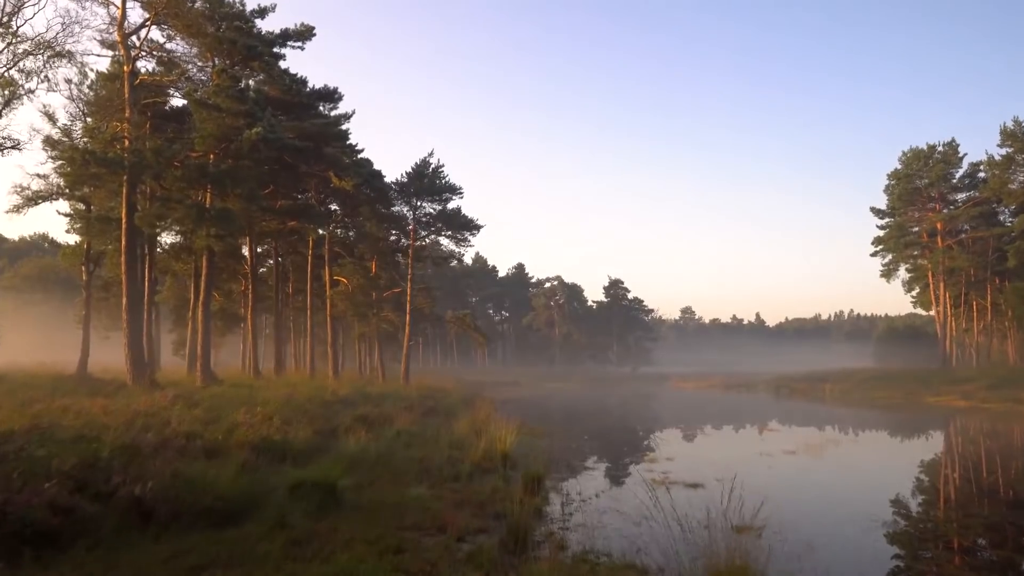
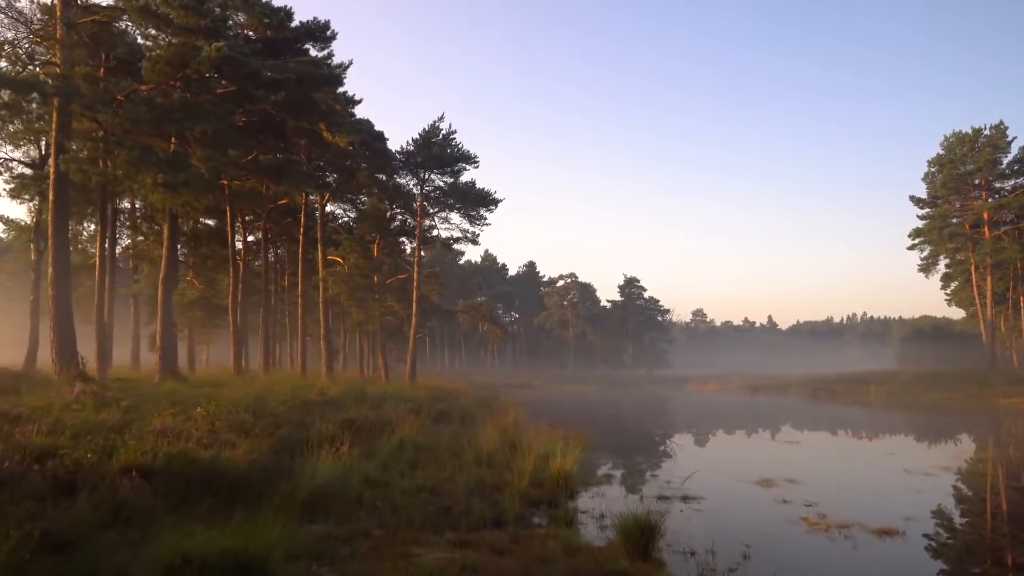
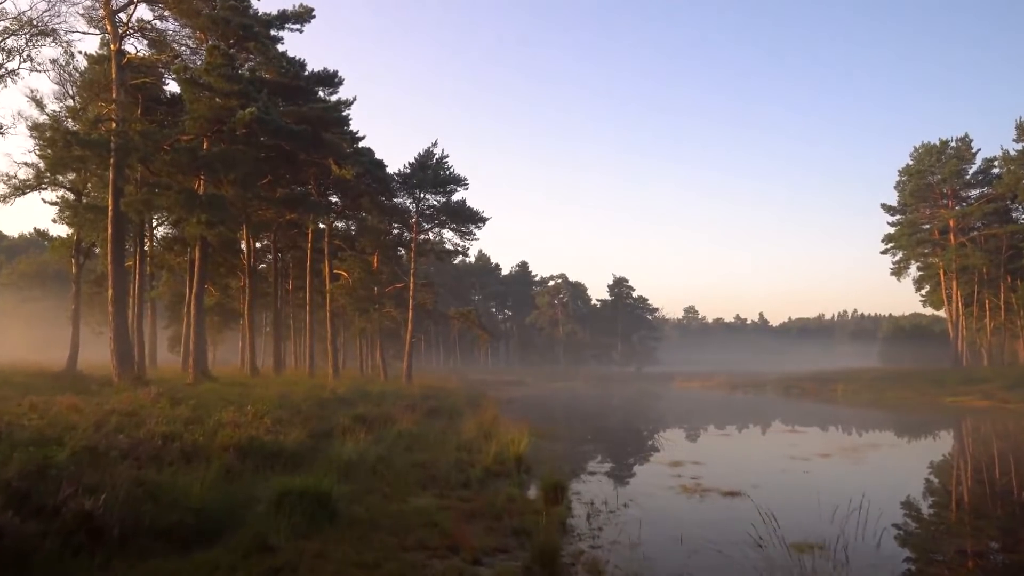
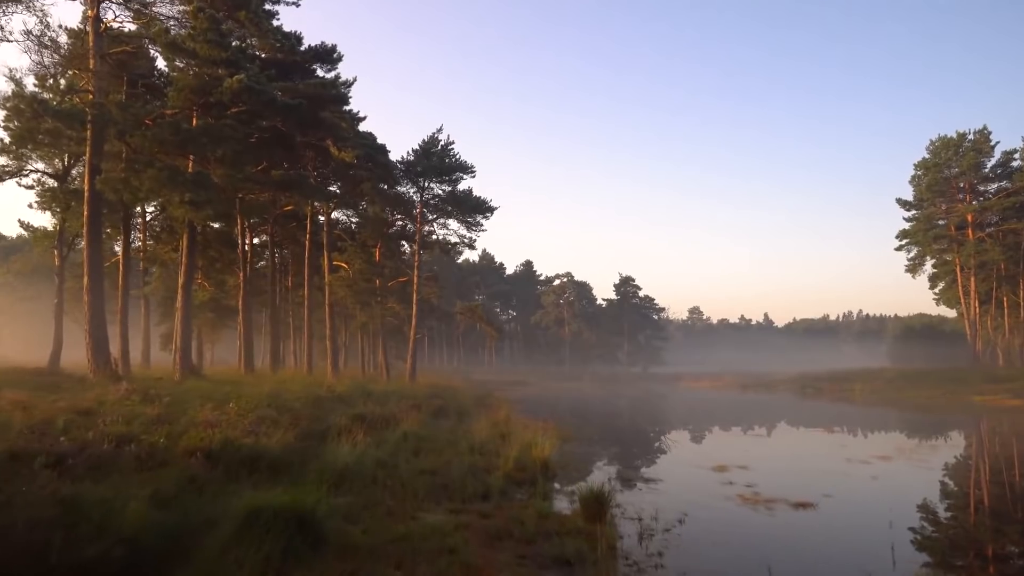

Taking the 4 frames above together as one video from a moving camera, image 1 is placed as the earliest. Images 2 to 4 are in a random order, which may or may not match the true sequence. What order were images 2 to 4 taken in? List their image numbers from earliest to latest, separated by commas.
3, 4, 2
